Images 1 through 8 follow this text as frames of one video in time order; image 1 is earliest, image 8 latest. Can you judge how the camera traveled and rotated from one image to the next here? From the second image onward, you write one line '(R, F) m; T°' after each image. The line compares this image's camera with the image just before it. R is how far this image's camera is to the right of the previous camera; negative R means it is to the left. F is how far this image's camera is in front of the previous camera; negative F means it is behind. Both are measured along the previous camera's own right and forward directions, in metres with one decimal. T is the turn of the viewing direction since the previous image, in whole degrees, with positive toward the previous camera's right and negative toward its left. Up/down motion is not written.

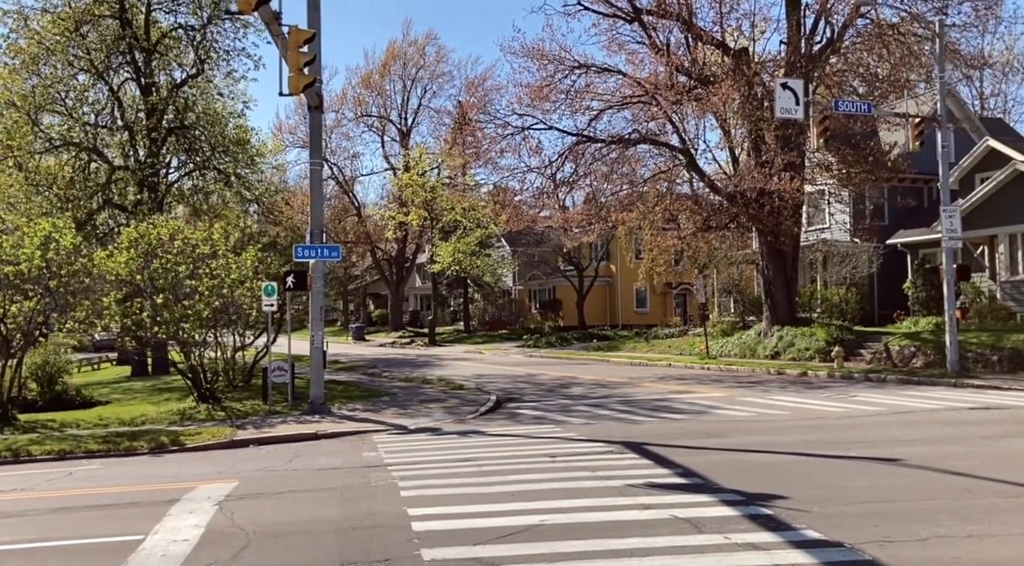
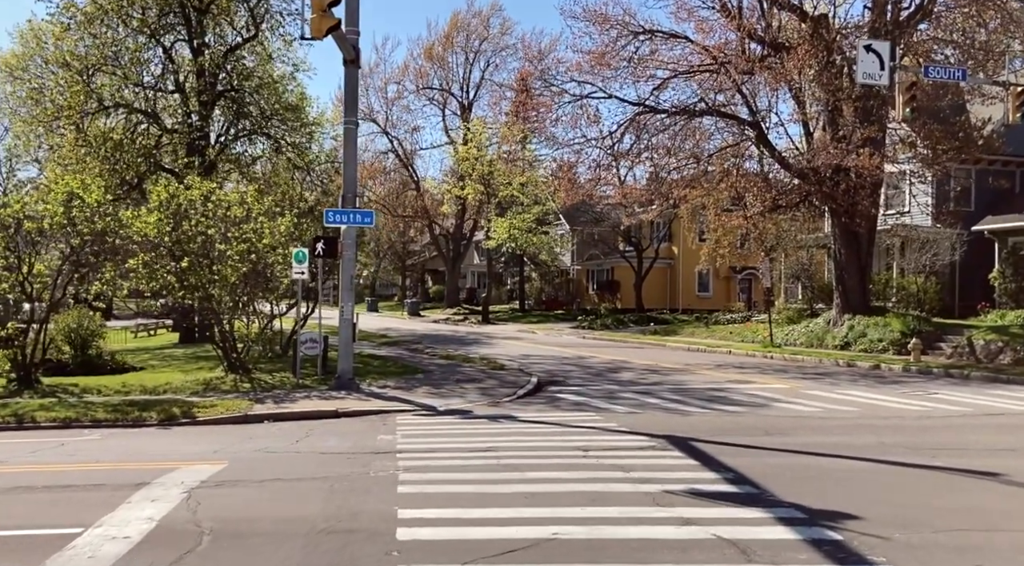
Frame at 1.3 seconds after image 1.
(+0.3, +1.5) m; -4°
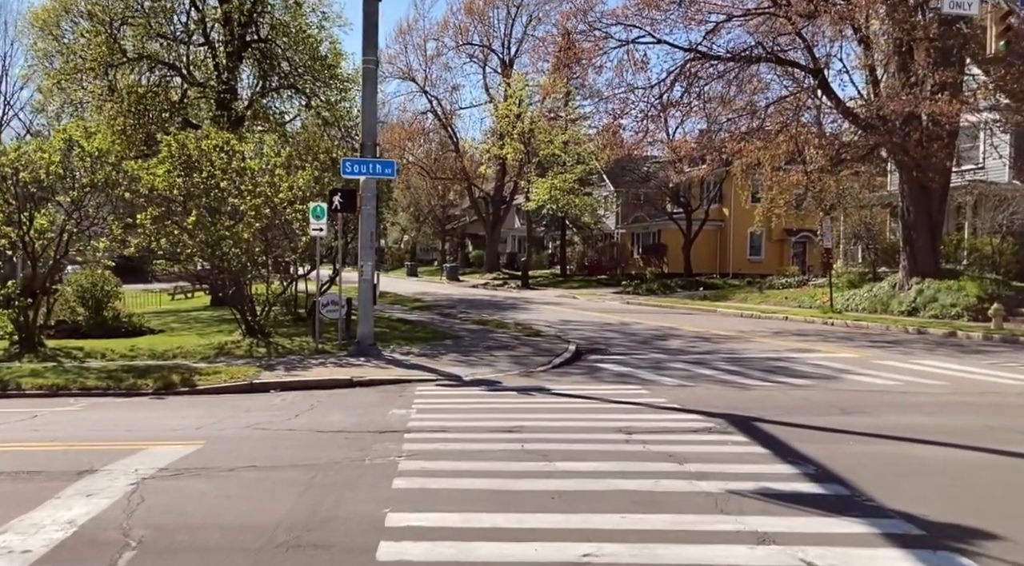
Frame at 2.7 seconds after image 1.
(+0.1, +1.7) m; -3°
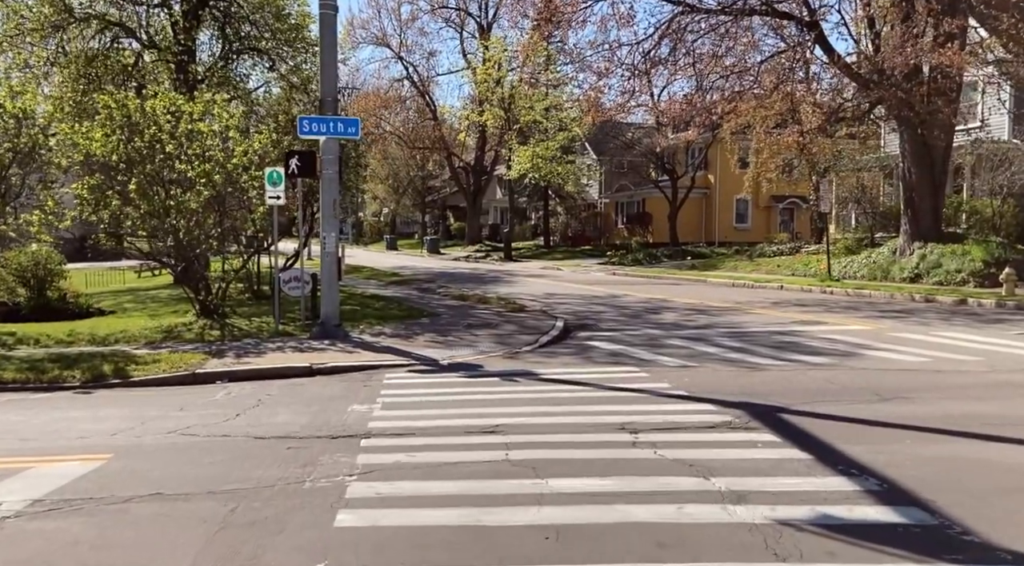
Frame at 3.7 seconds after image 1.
(0.0, +1.6) m; +1°
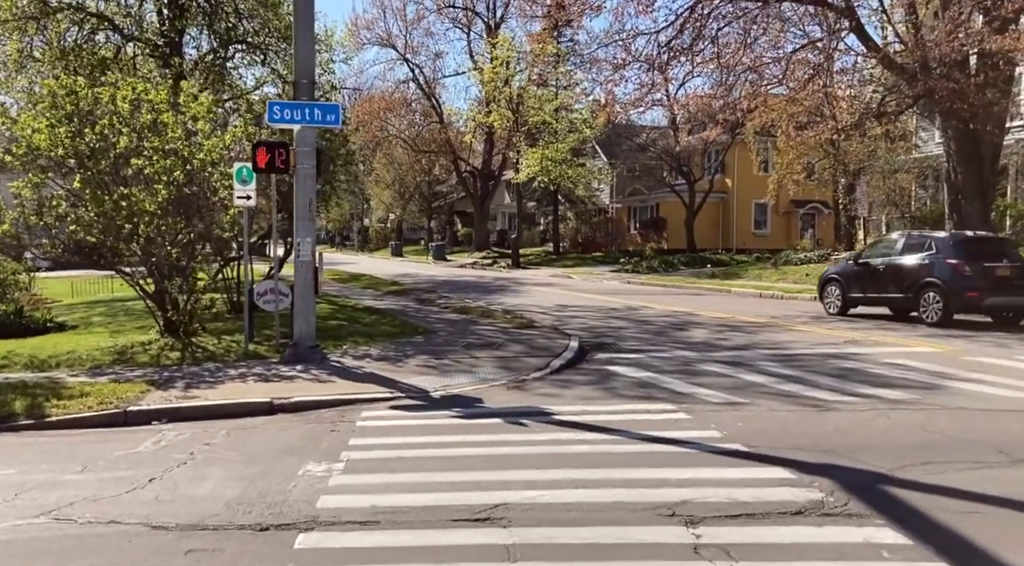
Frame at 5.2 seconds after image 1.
(0.0, +2.2) m; -1°
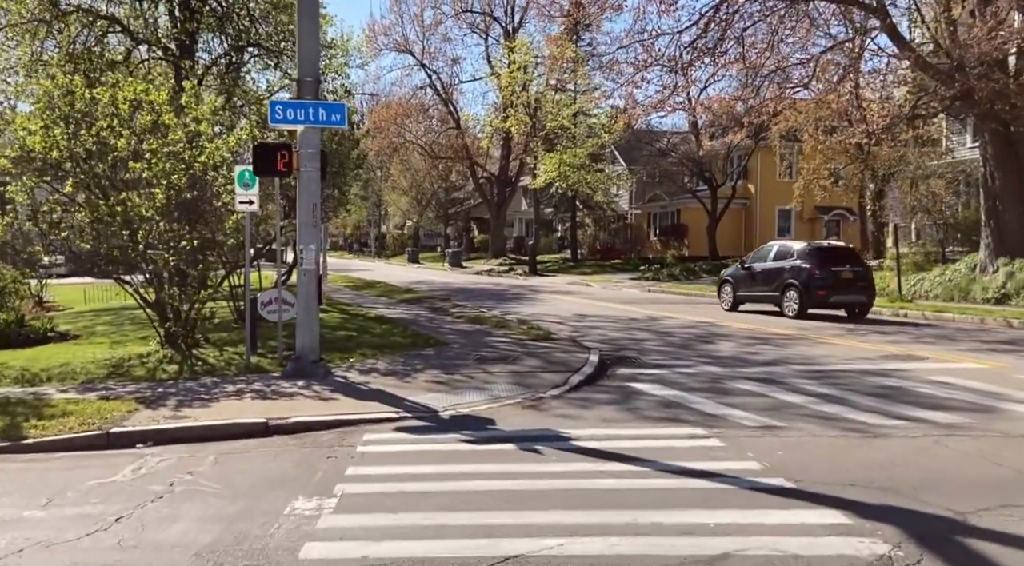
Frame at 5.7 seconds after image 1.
(0.0, +0.8) m; -1°
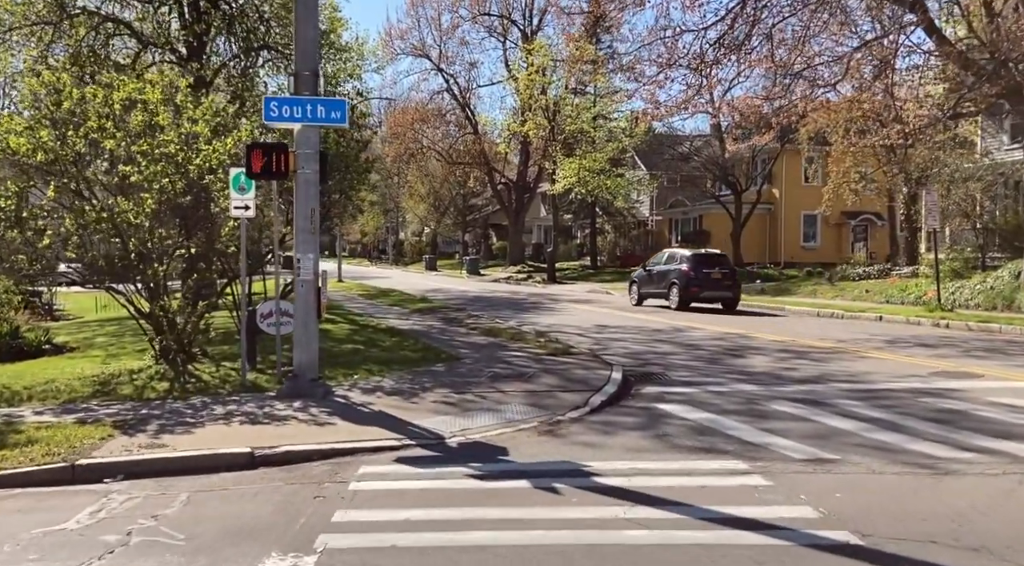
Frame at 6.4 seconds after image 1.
(0.0, +1.0) m; -1°
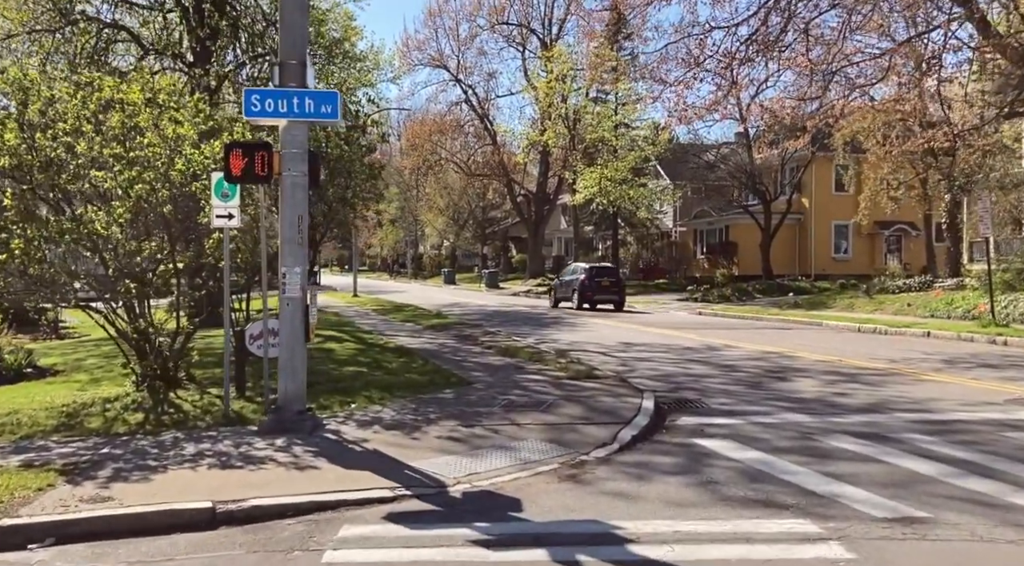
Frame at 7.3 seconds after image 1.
(+0.1, +1.4) m; -1°
